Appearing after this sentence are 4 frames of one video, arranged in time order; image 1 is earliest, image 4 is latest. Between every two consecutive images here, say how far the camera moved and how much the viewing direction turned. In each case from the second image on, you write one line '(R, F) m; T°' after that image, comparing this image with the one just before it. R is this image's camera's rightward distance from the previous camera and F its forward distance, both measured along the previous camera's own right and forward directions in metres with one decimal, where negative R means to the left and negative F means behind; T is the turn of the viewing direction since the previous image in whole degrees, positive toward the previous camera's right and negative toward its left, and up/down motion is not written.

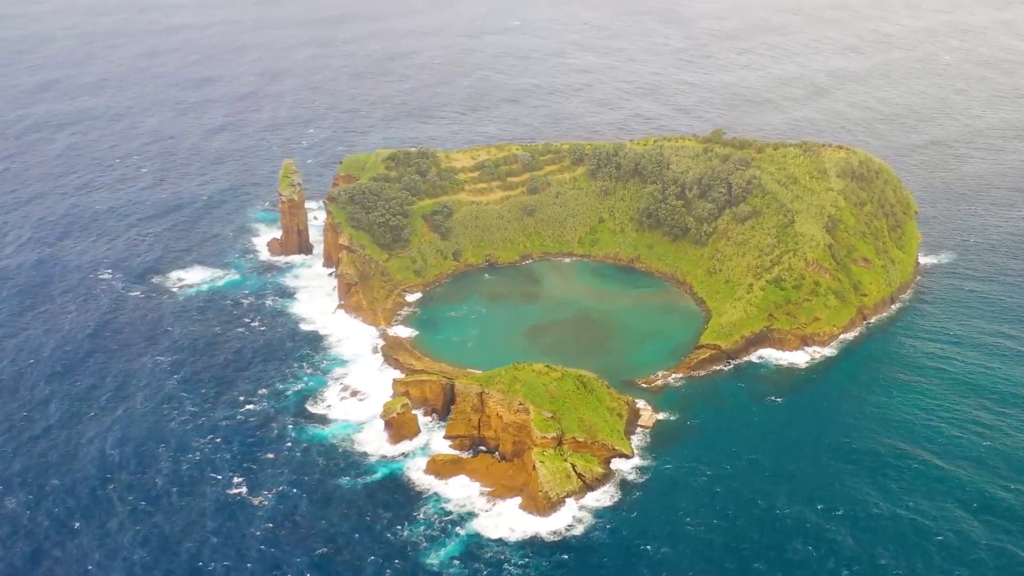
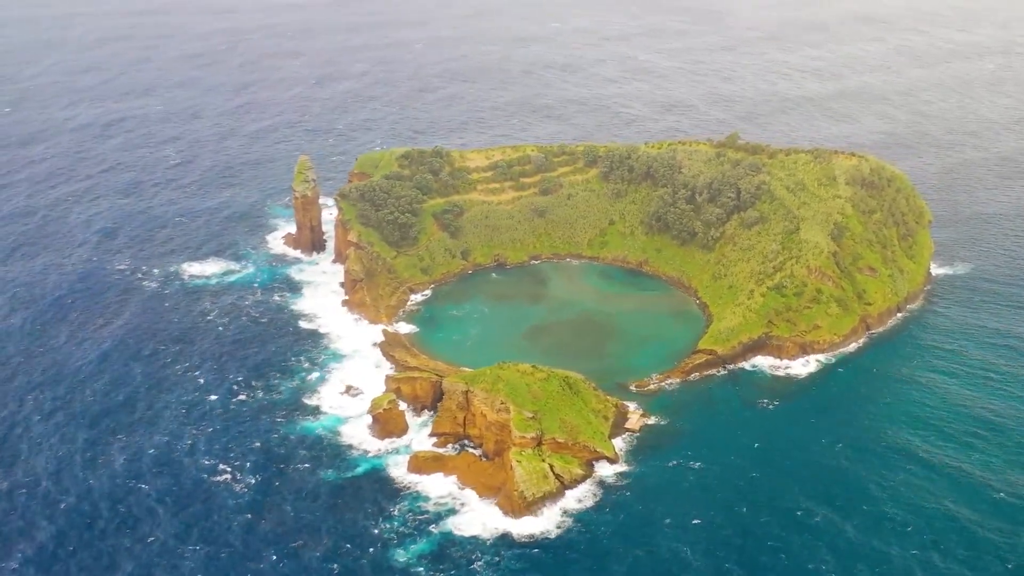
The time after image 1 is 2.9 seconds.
(+3.6, 0.0) m; -2°
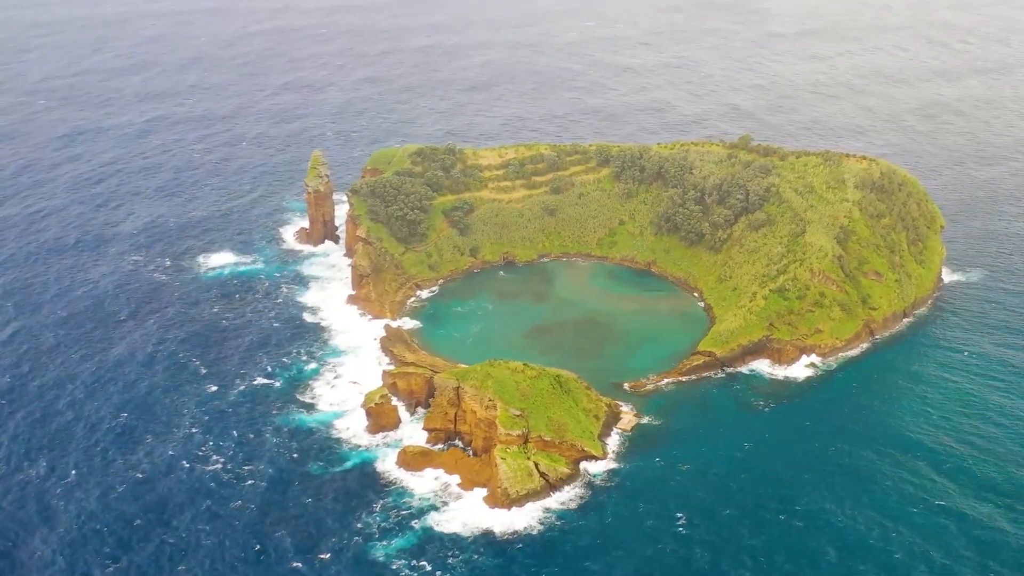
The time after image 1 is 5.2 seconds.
(+2.8, -0.2) m; -1°
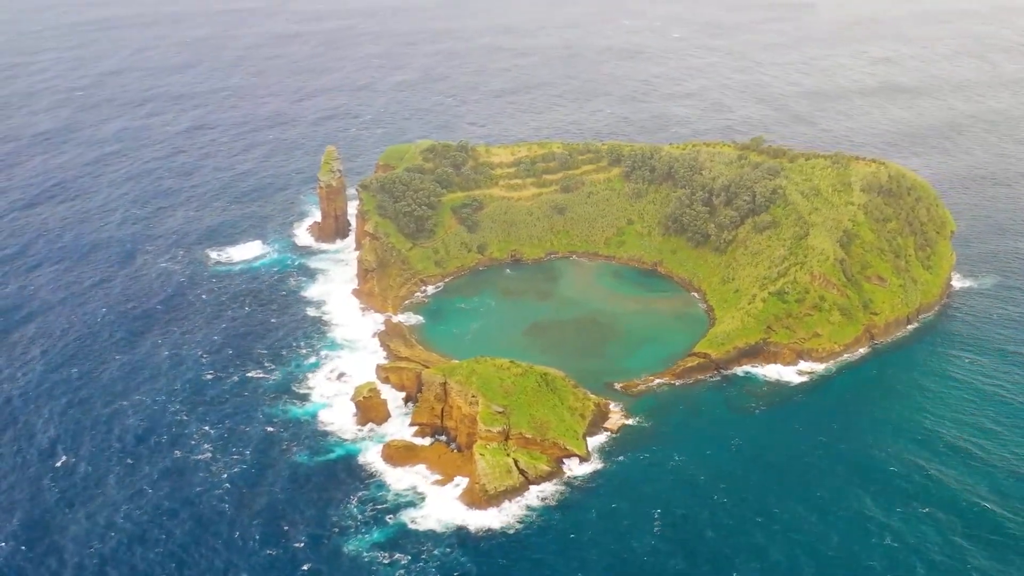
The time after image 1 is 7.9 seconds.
(+3.4, -0.3) m; -2°
